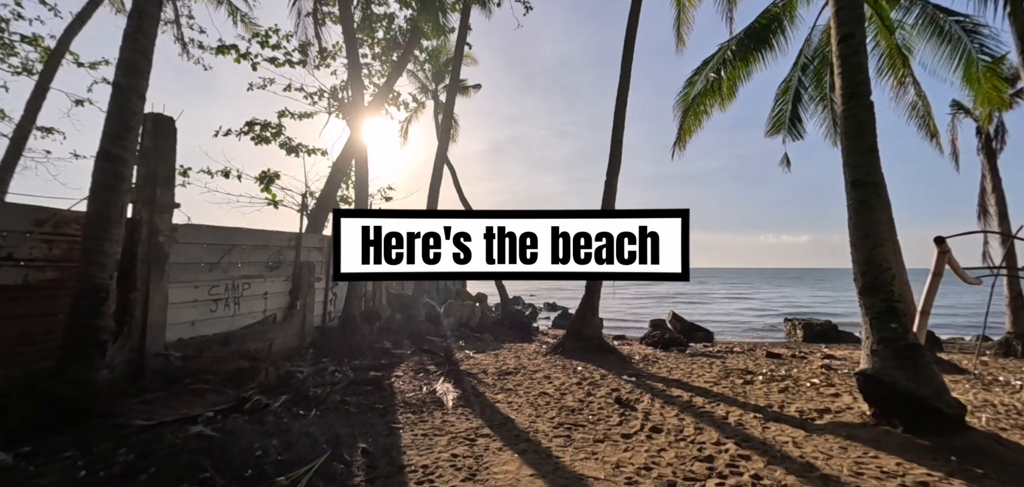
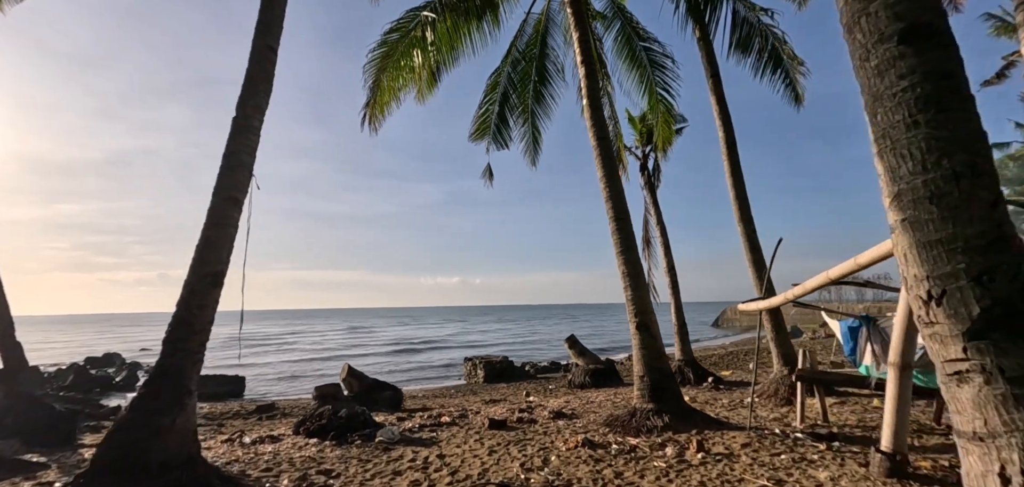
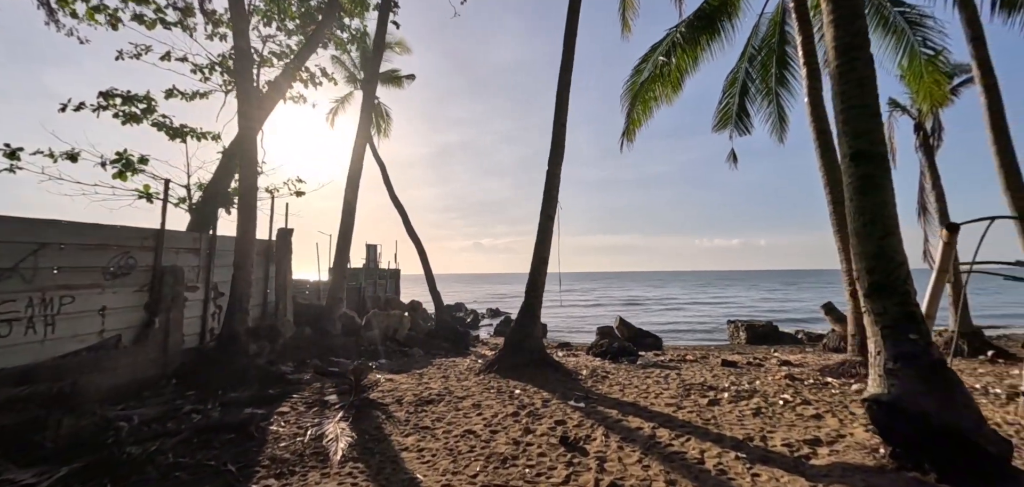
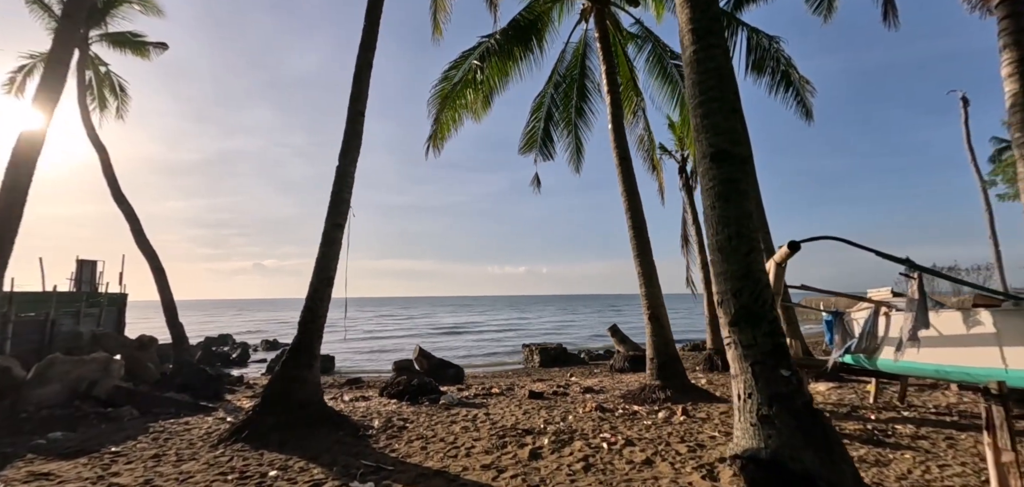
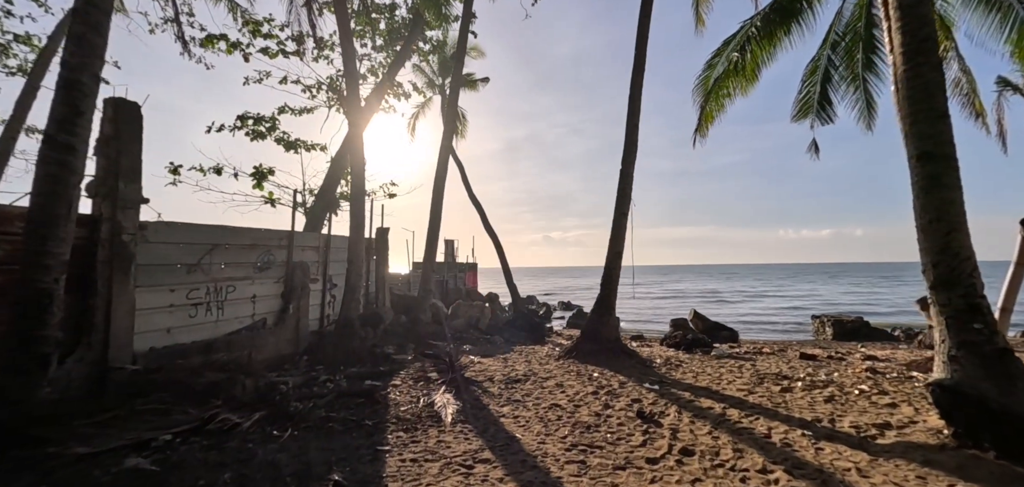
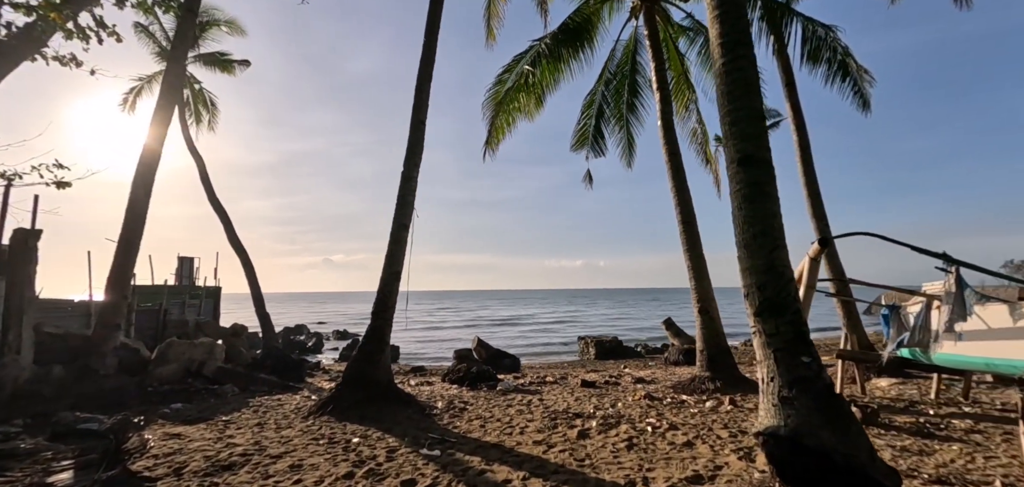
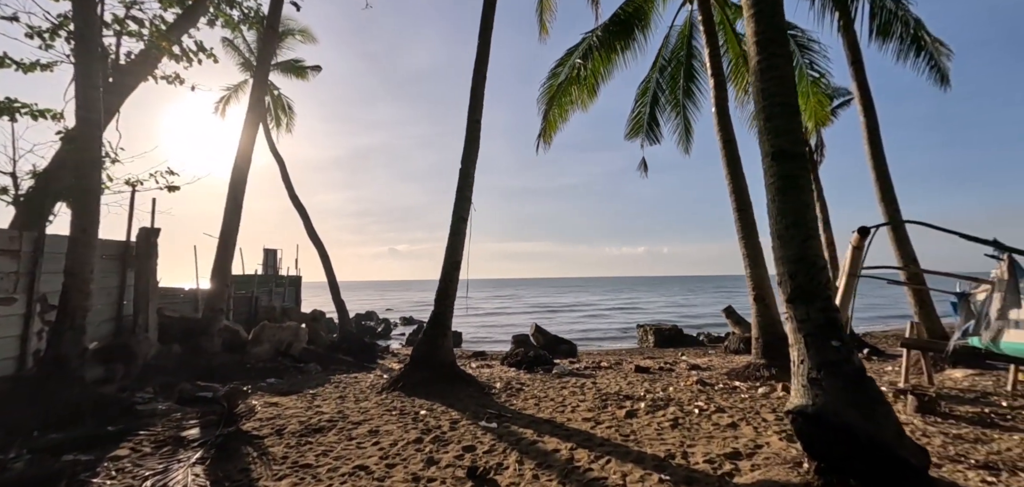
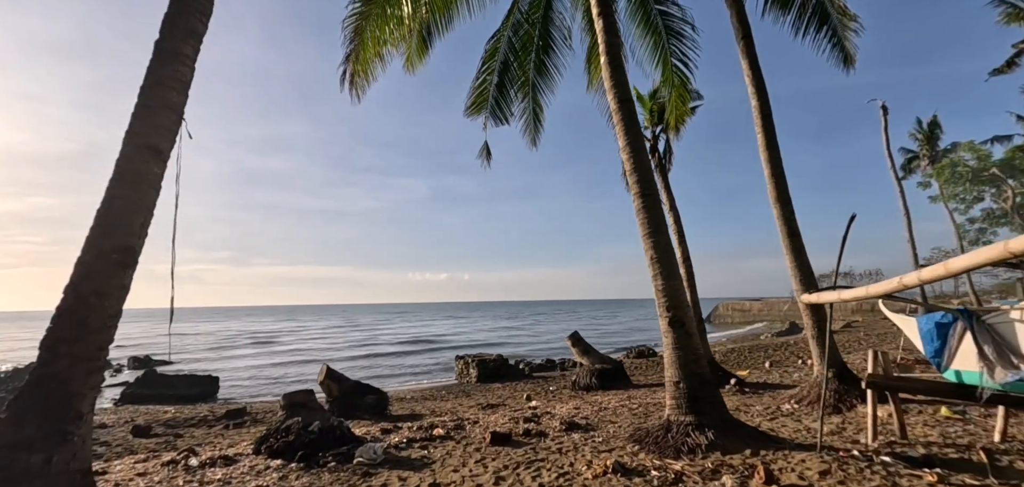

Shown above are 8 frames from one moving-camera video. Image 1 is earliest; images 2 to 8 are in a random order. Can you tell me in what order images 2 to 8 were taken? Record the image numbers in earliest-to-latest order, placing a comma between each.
5, 3, 7, 6, 4, 2, 8
